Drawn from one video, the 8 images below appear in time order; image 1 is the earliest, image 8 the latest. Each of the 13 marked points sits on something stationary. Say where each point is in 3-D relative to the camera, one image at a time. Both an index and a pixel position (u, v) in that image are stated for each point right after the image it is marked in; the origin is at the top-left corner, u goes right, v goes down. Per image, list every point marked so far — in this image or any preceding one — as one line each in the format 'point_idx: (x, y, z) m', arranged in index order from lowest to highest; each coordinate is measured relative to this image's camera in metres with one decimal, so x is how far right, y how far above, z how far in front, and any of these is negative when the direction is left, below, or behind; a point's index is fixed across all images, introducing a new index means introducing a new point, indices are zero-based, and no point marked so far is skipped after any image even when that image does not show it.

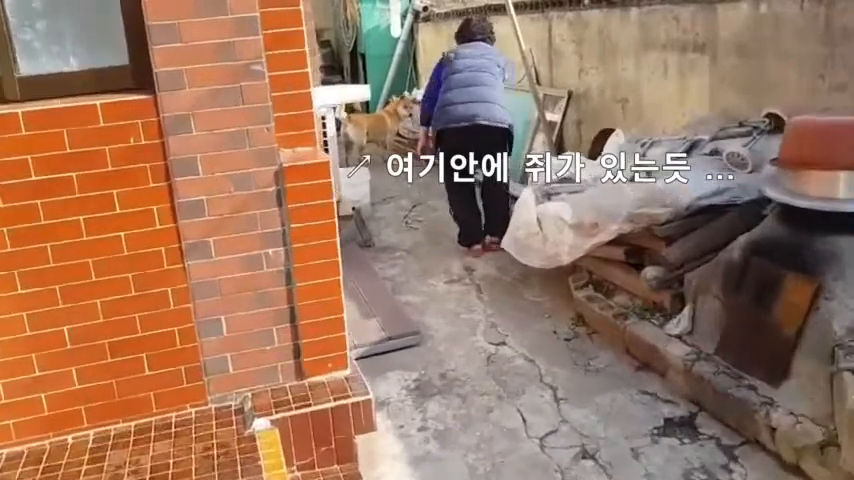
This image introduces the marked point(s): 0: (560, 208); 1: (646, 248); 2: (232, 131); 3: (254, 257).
0: (+0.7, +0.2, +4.0) m
1: (+1.0, 0.0, +3.7) m
2: (-0.6, +0.3, +2.5) m
3: (-0.6, -0.1, +2.6) m
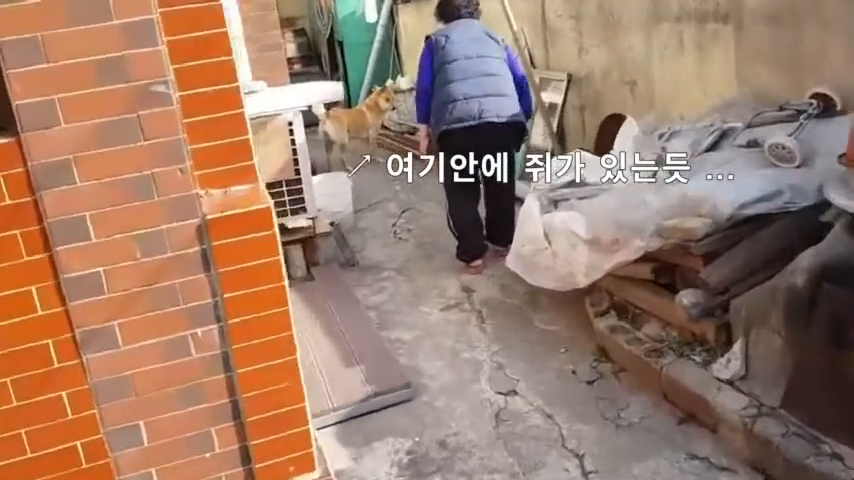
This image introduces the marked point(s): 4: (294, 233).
0: (+0.6, +0.1, +3.4) m
1: (+1.0, -0.1, +3.1) m
2: (-0.7, +0.1, +1.8) m
3: (-0.6, -0.2, +1.9) m
4: (-0.7, 0.0, +4.5) m
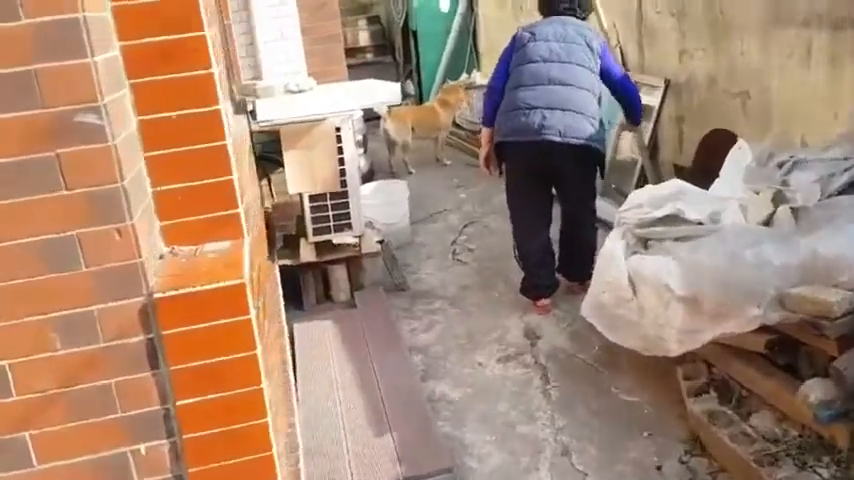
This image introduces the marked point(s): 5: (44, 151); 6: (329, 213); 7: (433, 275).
0: (+0.8, -0.1, +2.7) m
1: (+1.1, -0.3, +2.4) m
2: (-0.6, 0.0, +1.3) m
3: (-0.6, -0.4, +1.4) m
4: (-0.4, -0.1, +4.0) m
5: (-0.6, +0.1, +1.2) m
6: (-0.5, +0.1, +4.0) m
7: (0.0, -0.2, +4.4) m
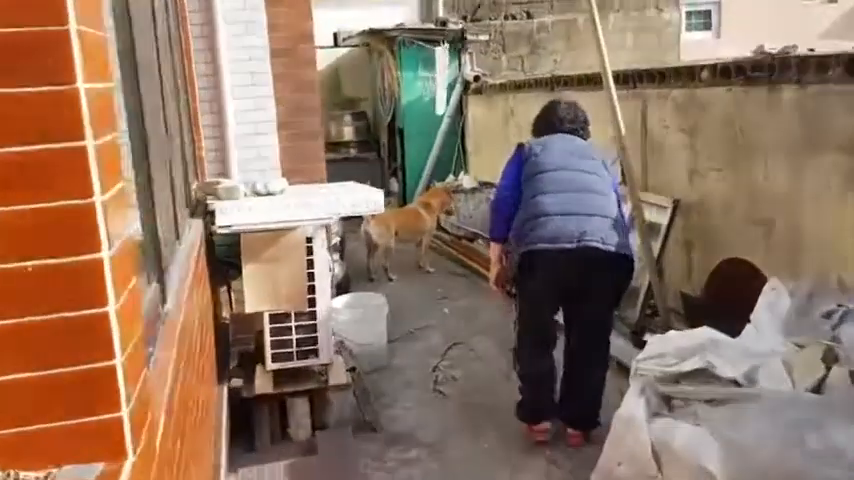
0: (+0.8, -0.6, +2.2) m
1: (+1.1, -0.8, +1.8) m
2: (-0.6, -0.2, +0.7) m
3: (-0.6, -0.6, +0.8) m
4: (-0.5, -0.6, +3.4) m
5: (-0.6, -0.1, +0.7) m
6: (-0.6, -0.4, +3.4) m
7: (-0.1, -0.8, +3.8) m
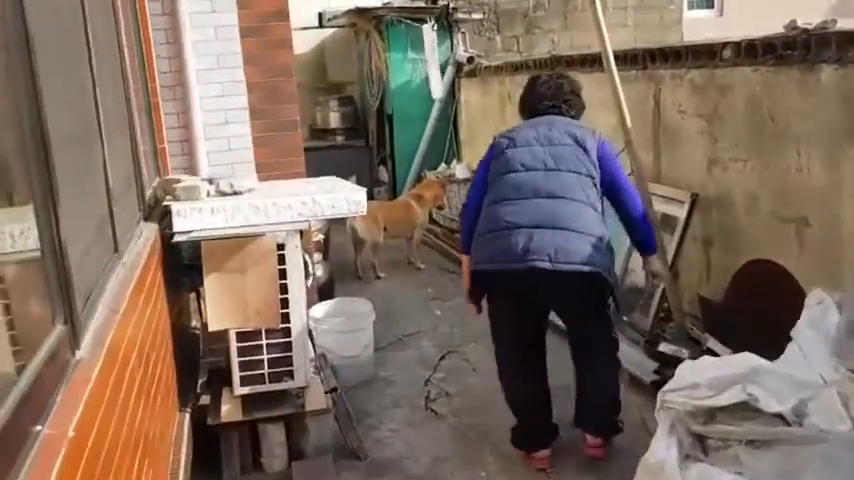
0: (+0.7, -0.6, +1.8) m
1: (+1.0, -0.8, +1.4) m
2: (-0.6, -0.3, +0.3) m
3: (-0.6, -0.7, +0.4) m
4: (-0.6, -0.6, +3.0) m
5: (-0.6, -0.2, +0.3) m
6: (-0.6, -0.4, +3.0) m
7: (-0.1, -0.8, +3.4) m
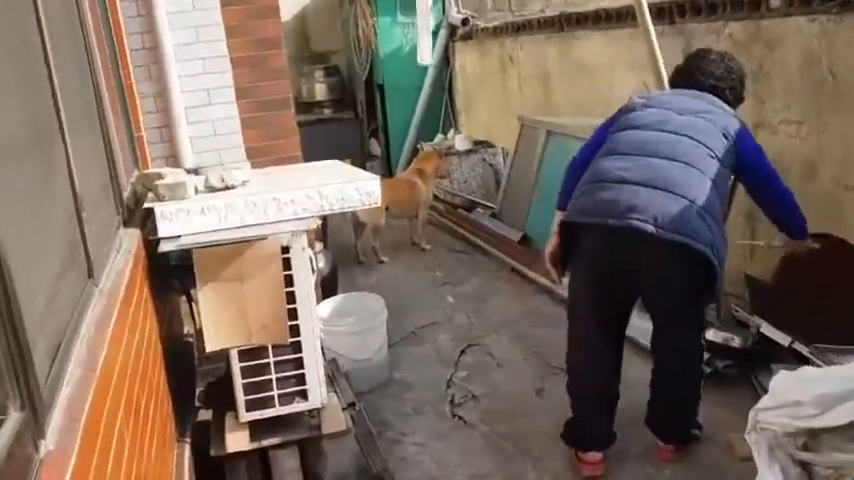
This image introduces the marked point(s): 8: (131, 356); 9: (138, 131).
0: (+0.9, -0.6, +1.4) m
1: (+1.2, -0.8, +1.1) m
2: (-0.5, -0.4, -0.1) m
3: (-0.4, -0.8, 0.0) m
4: (-0.5, -0.6, +2.6) m
5: (-0.5, -0.3, -0.1) m
6: (-0.5, -0.5, +2.6) m
7: (0.0, -0.8, +3.0) m
8: (-0.7, -0.3, +1.9) m
9: (-1.2, +0.4, +3.2) m
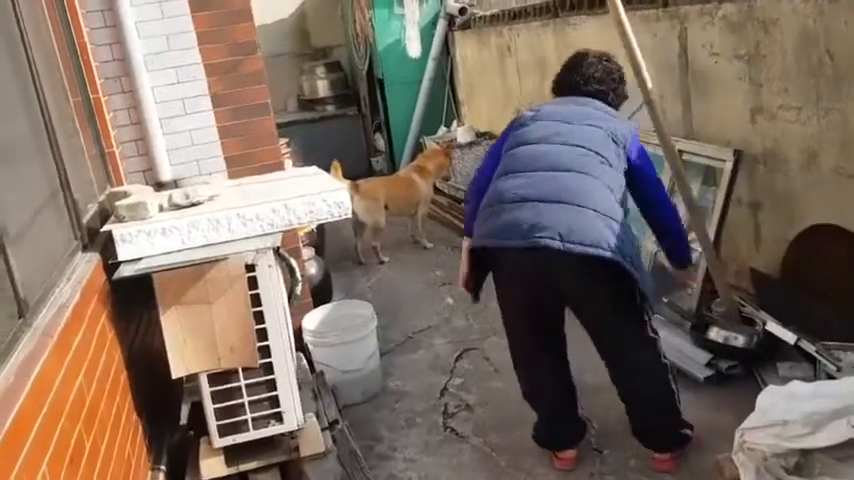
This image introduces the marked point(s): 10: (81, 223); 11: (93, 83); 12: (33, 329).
0: (+0.8, -0.6, +1.3) m
1: (+1.1, -0.8, +0.9) m
2: (-0.6, -0.5, -0.2) m
3: (-0.6, -0.9, -0.1) m
4: (-0.5, -0.7, +2.5) m
5: (-0.6, -0.4, -0.2) m
6: (-0.6, -0.5, +2.5) m
7: (0.0, -0.8, +2.9) m
8: (-0.8, -0.4, +1.8) m
9: (-1.2, +0.4, +3.1) m
10: (-1.0, +0.1, +2.4) m
11: (-1.3, +0.6, +3.0) m
12: (-0.8, -0.2, +1.7) m
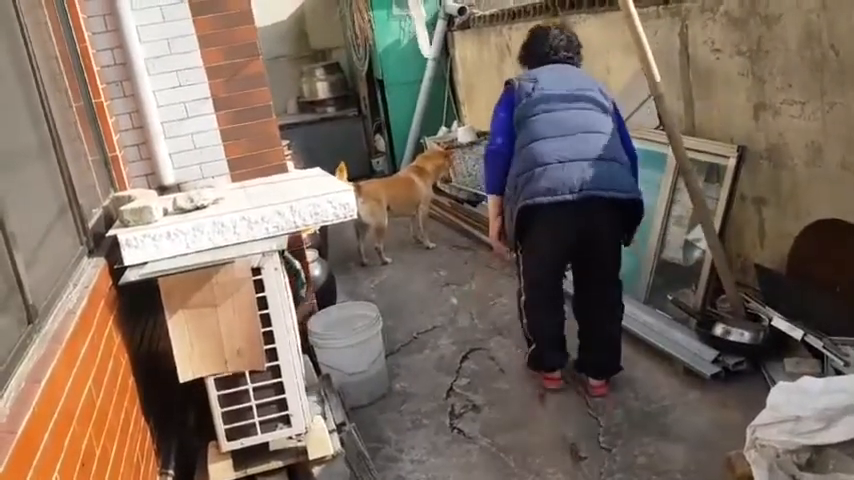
0: (+0.8, -0.6, +1.3) m
1: (+1.1, -0.8, +0.9) m
2: (-0.6, -0.5, -0.2) m
3: (-0.5, -0.9, -0.1) m
4: (-0.5, -0.7, +2.5) m
5: (-0.6, -0.4, -0.2) m
6: (-0.5, -0.5, +2.5) m
7: (0.0, -0.8, +2.9) m
8: (-0.8, -0.4, +1.8) m
9: (-1.2, +0.3, +3.1) m
10: (-1.0, 0.0, +2.4) m
11: (-1.3, +0.6, +3.0) m
12: (-0.8, -0.2, +1.7) m
